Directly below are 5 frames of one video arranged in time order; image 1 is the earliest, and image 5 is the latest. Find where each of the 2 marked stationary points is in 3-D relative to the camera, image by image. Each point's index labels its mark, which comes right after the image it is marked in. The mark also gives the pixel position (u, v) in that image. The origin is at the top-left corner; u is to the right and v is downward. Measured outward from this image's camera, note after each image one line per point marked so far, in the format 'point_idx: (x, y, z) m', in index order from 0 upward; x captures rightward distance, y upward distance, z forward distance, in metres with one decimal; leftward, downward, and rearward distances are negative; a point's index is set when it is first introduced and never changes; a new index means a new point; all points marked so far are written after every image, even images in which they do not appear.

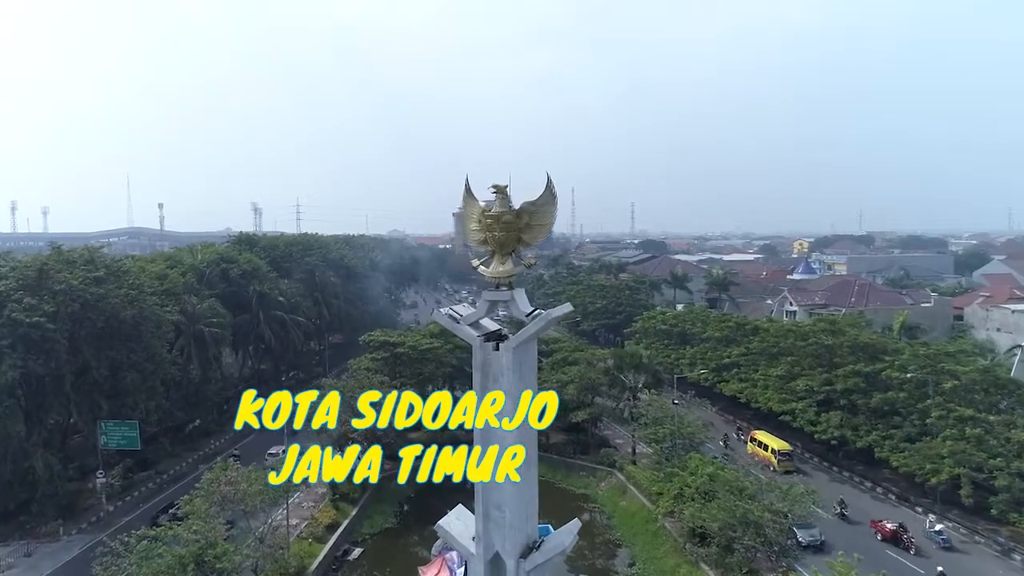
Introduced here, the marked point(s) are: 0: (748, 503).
0: (+6.1, -5.5, +17.5) m
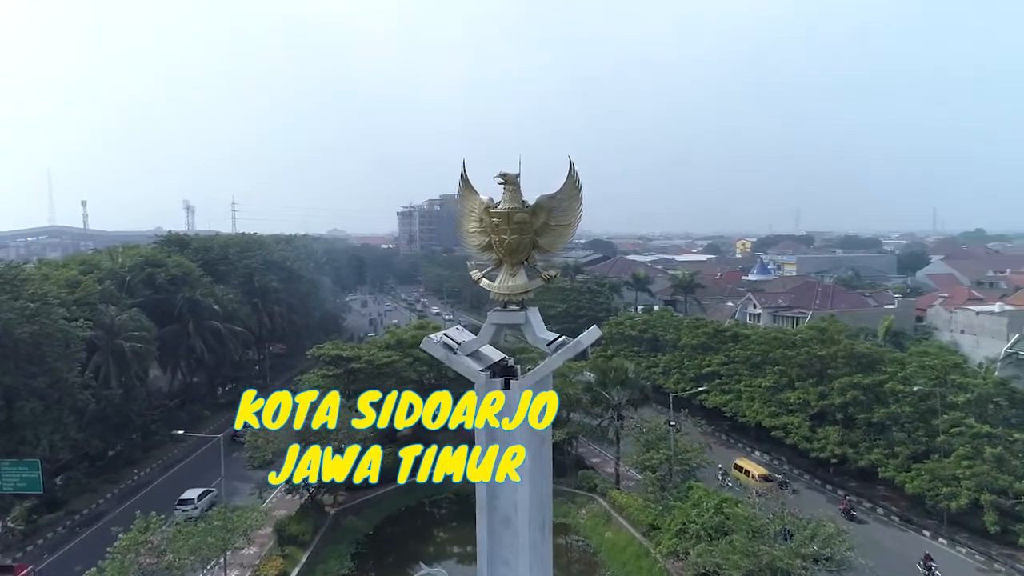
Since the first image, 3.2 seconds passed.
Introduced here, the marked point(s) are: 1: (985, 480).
0: (+5.8, -5.8, +15.2) m
1: (+13.0, -5.3, +18.5) m
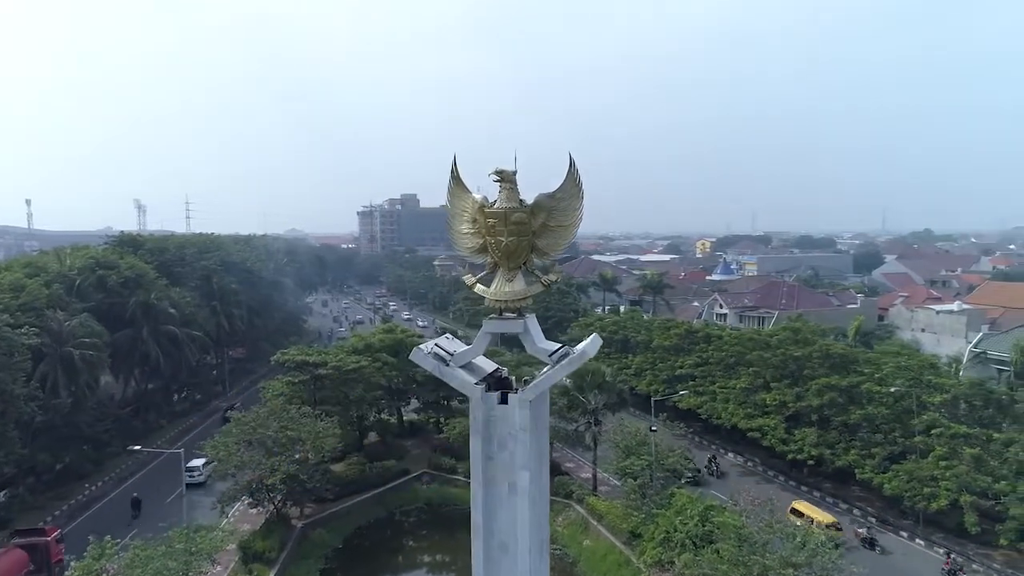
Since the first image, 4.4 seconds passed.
0: (+5.4, -5.8, +14.8) m
1: (+12.4, -5.3, +18.6) m
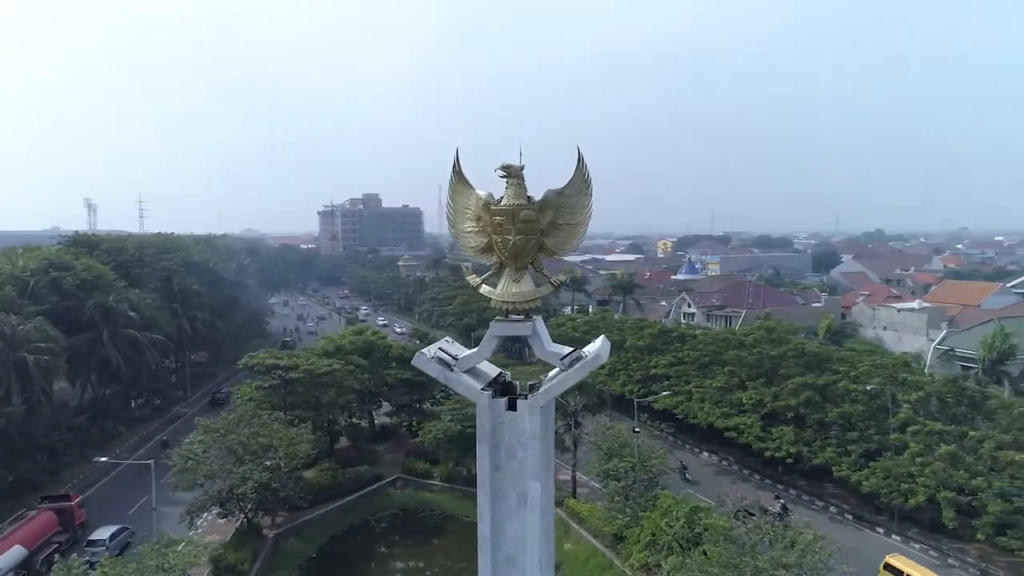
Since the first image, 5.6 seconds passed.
0: (+5.2, -5.8, +14.7) m
1: (+12.0, -5.3, +18.8) m
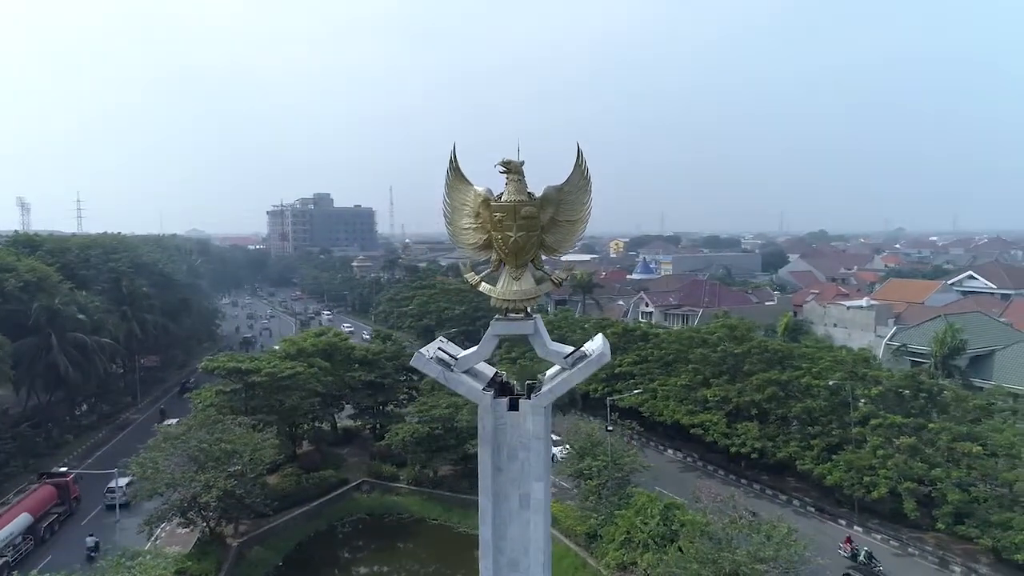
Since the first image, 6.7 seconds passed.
0: (+4.8, -5.8, +14.9) m
1: (+11.2, -5.2, +19.5) m
